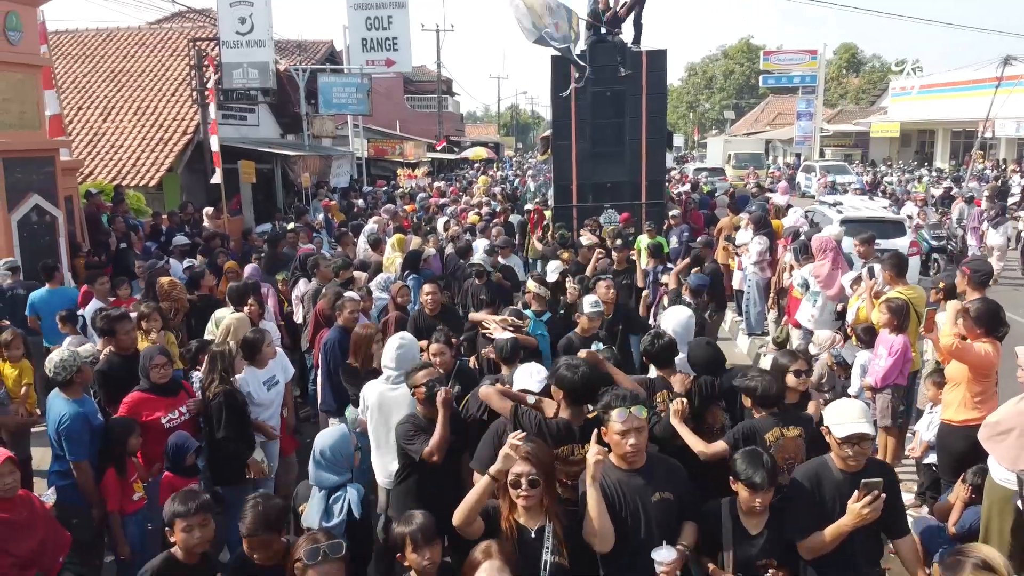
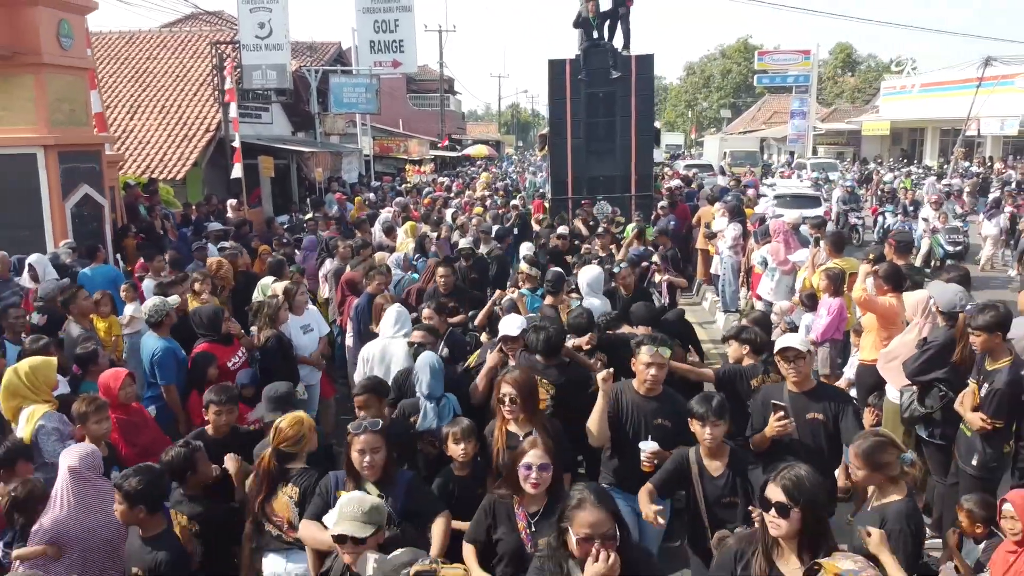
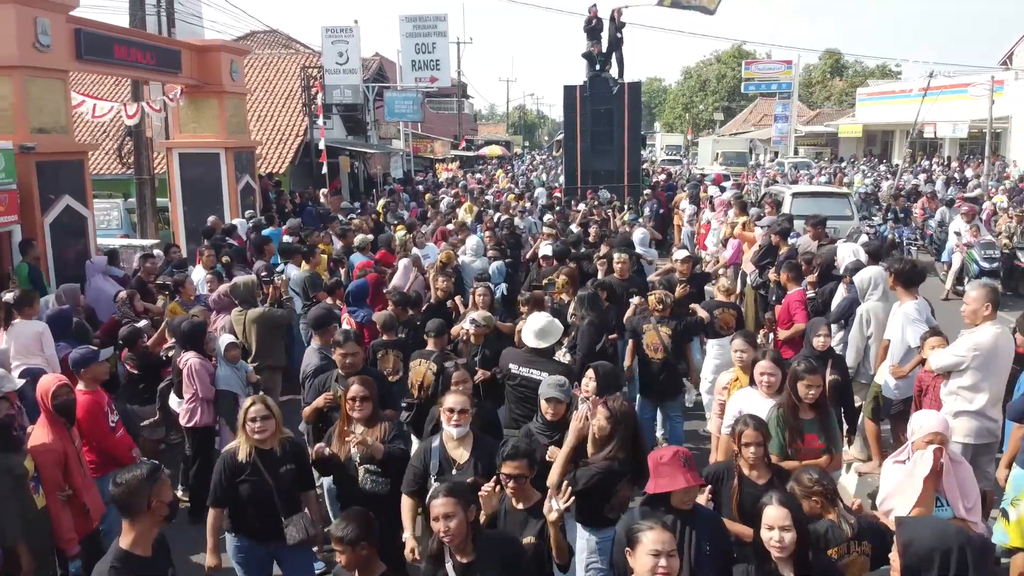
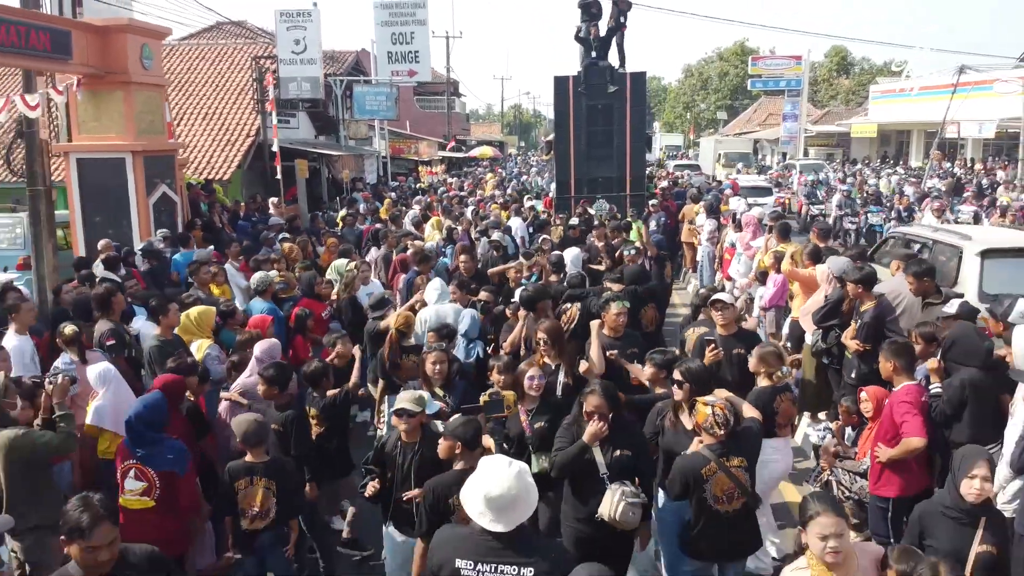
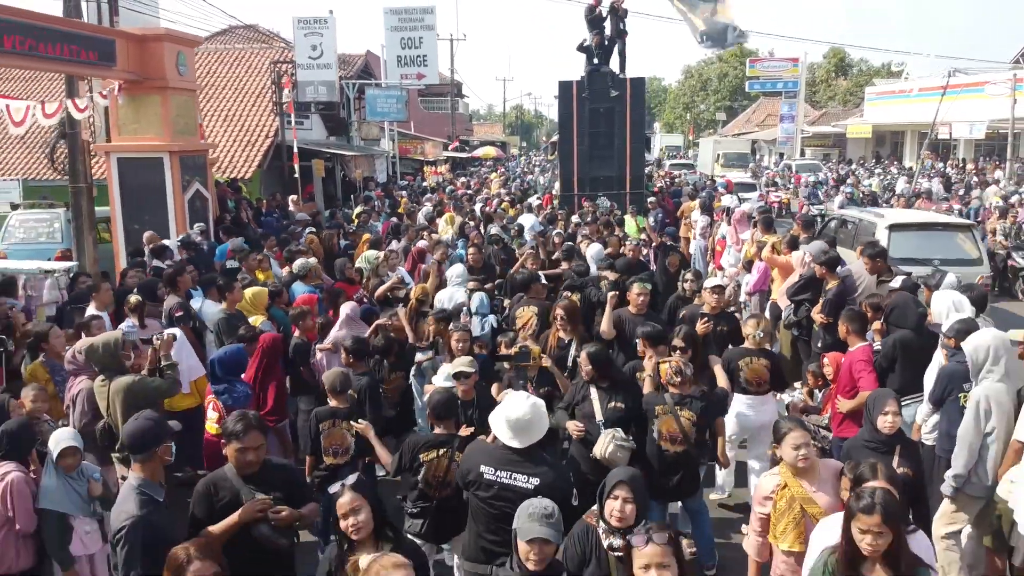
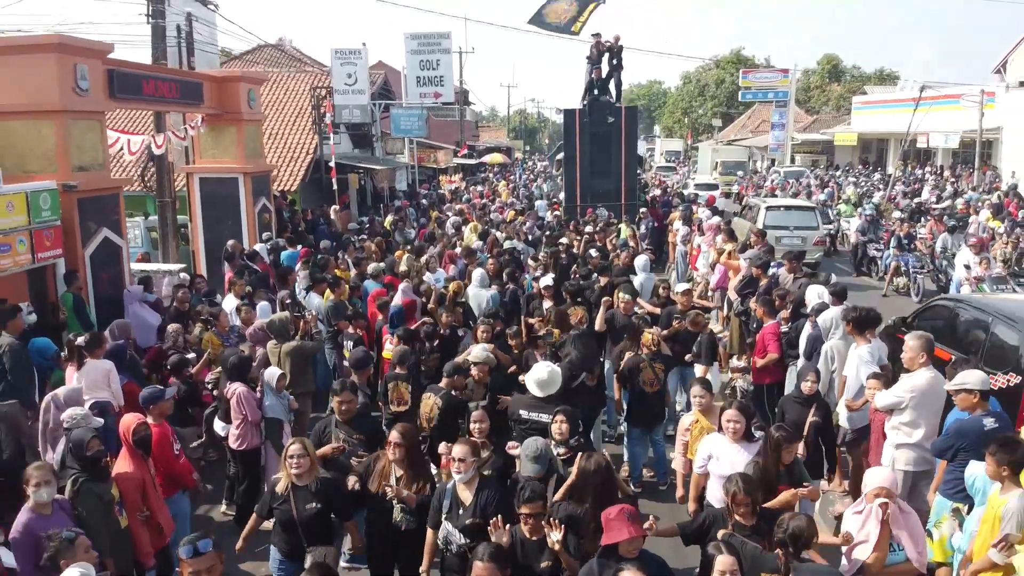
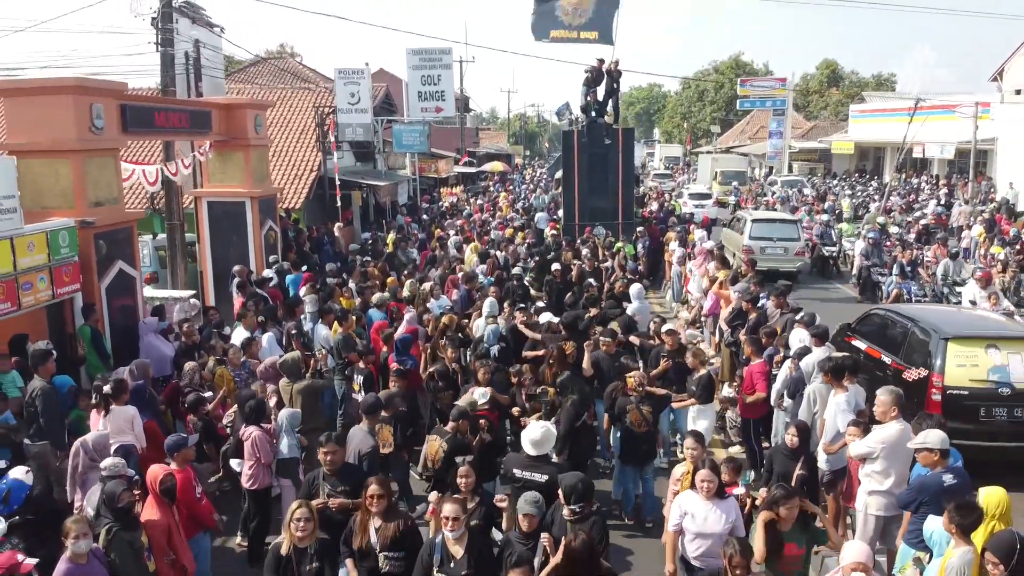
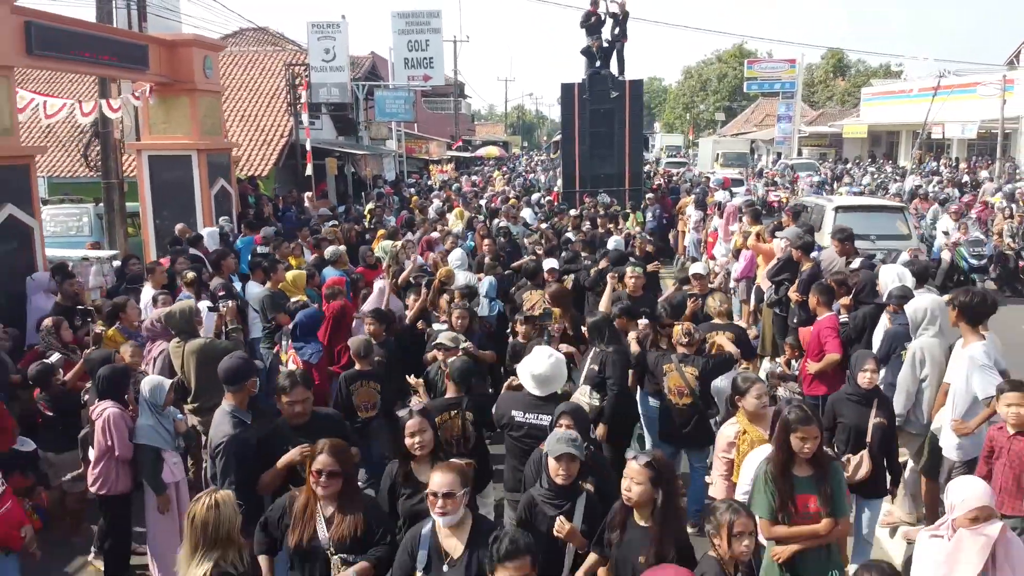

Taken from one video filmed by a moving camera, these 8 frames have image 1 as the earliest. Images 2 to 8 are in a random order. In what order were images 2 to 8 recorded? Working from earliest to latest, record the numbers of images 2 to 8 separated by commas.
2, 4, 5, 8, 3, 6, 7
